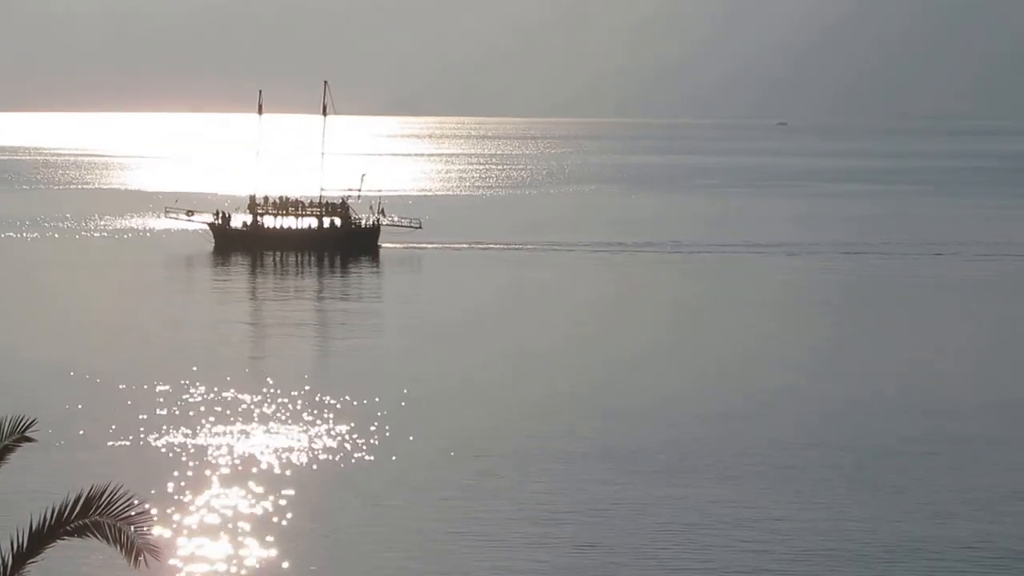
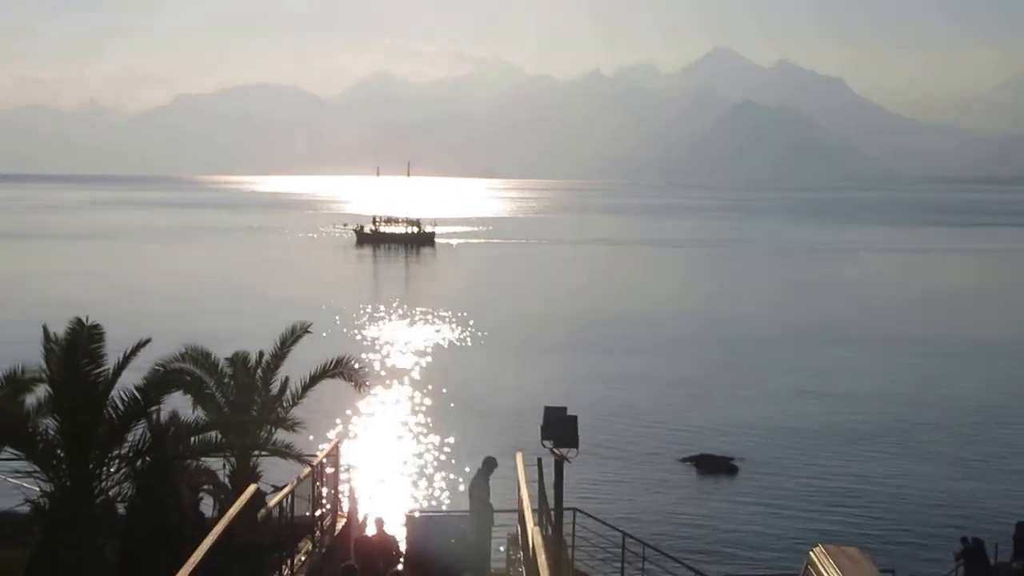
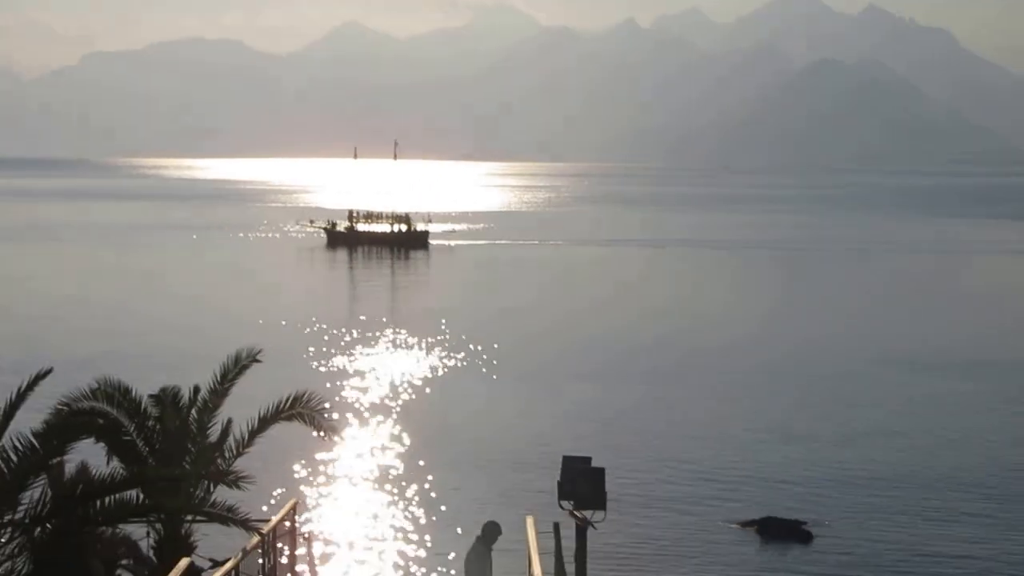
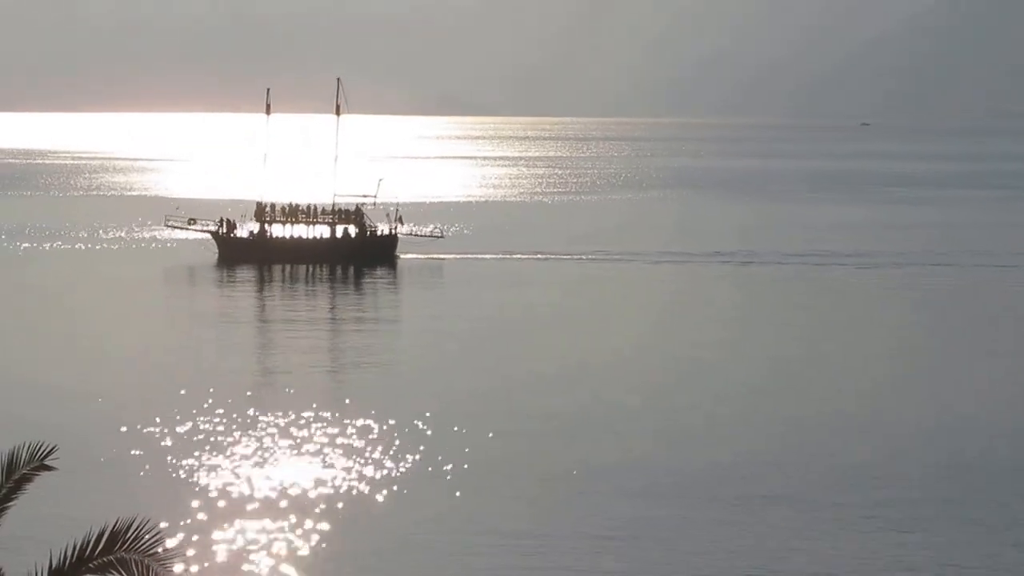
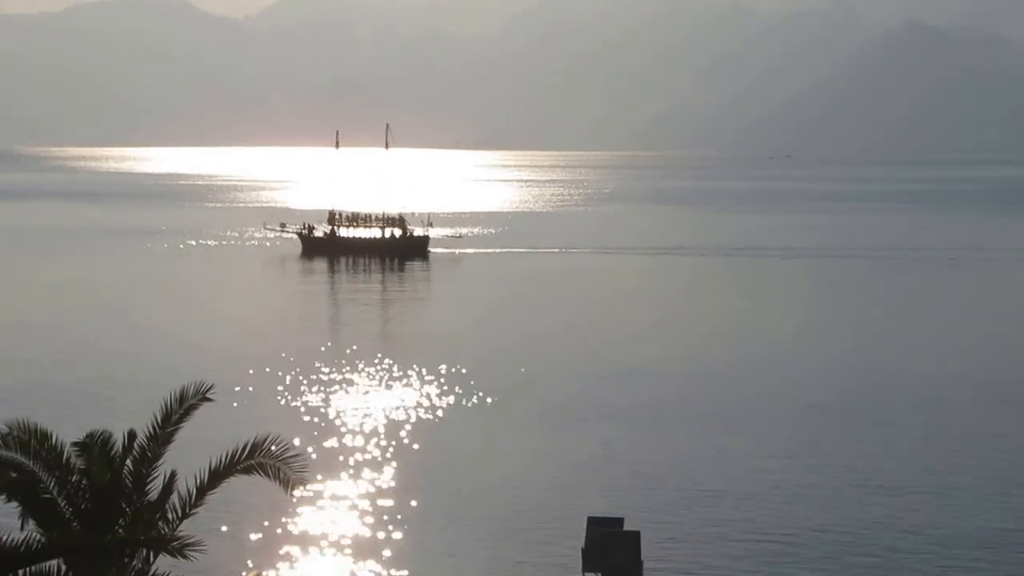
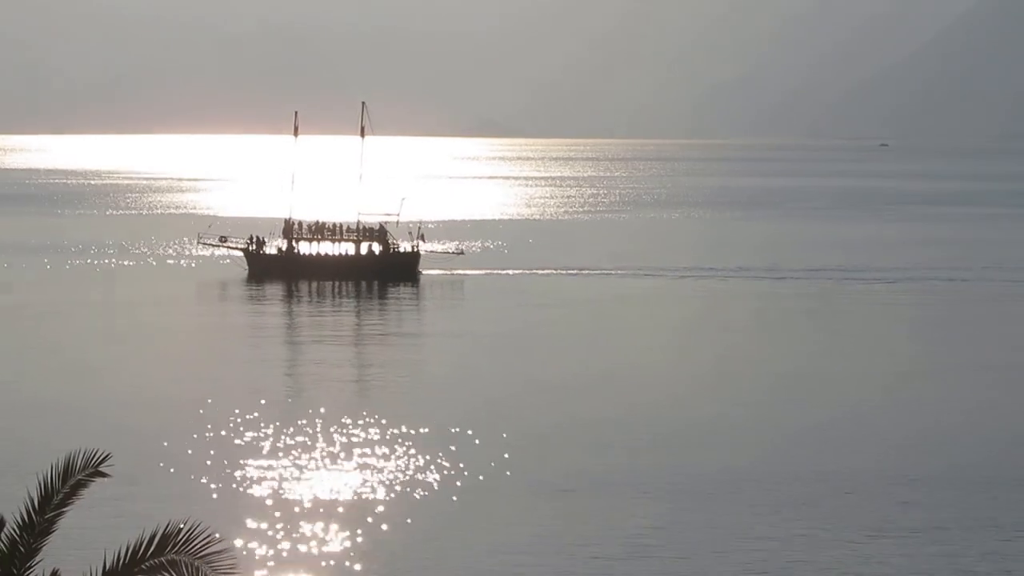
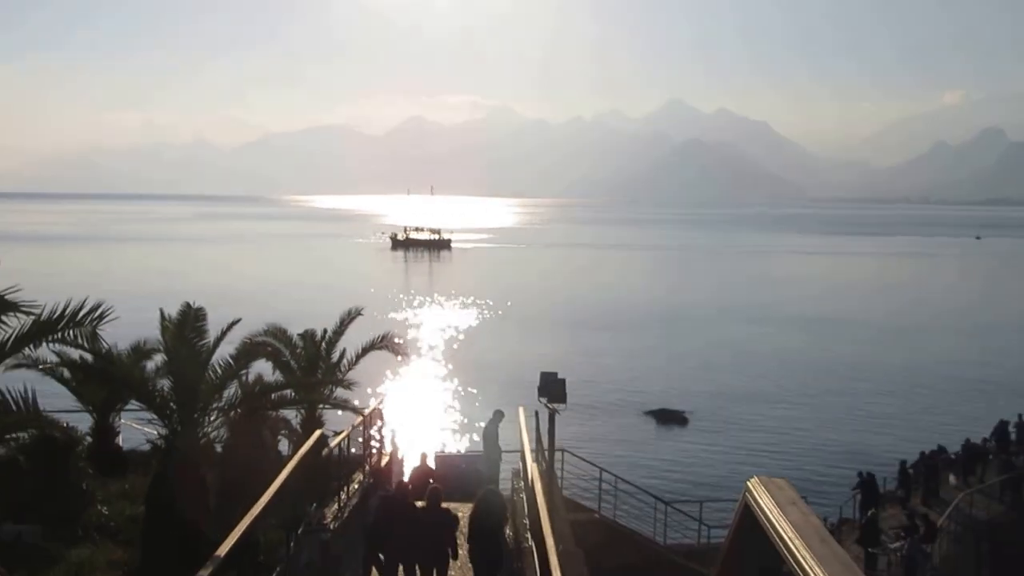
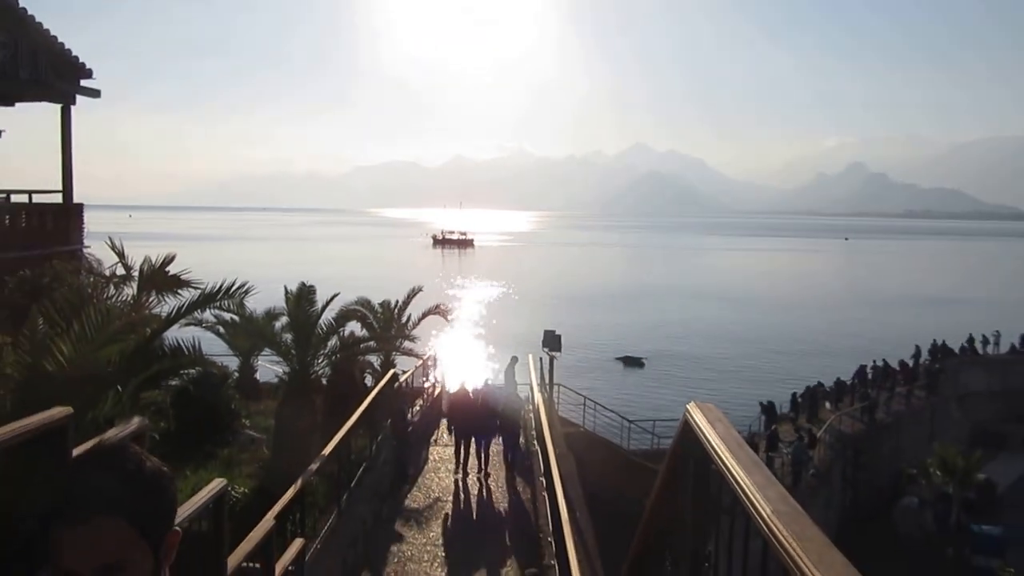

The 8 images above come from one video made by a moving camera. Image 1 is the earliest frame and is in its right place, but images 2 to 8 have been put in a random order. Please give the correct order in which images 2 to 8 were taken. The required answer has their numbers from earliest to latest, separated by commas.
4, 6, 5, 3, 2, 7, 8
